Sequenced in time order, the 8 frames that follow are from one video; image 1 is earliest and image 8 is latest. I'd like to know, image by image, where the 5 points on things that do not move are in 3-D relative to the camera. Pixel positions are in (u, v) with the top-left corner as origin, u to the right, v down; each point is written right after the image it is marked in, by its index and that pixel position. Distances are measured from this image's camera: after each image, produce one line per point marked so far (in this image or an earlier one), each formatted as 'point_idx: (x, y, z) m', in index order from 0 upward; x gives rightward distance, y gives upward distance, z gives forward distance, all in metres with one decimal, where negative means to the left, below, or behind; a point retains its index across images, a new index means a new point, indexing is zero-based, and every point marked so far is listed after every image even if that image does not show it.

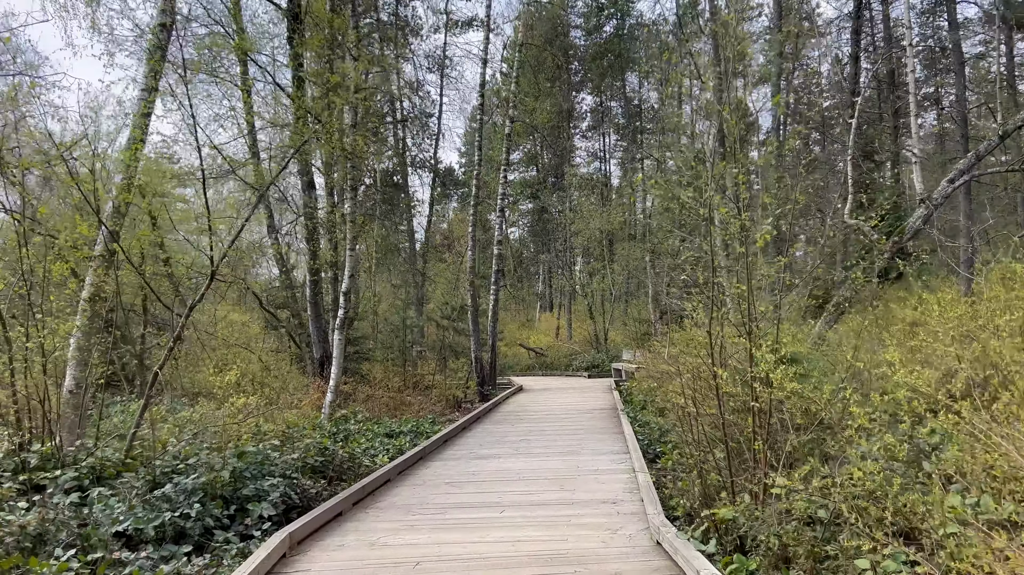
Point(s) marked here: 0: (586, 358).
0: (+1.7, -1.6, +17.4) m
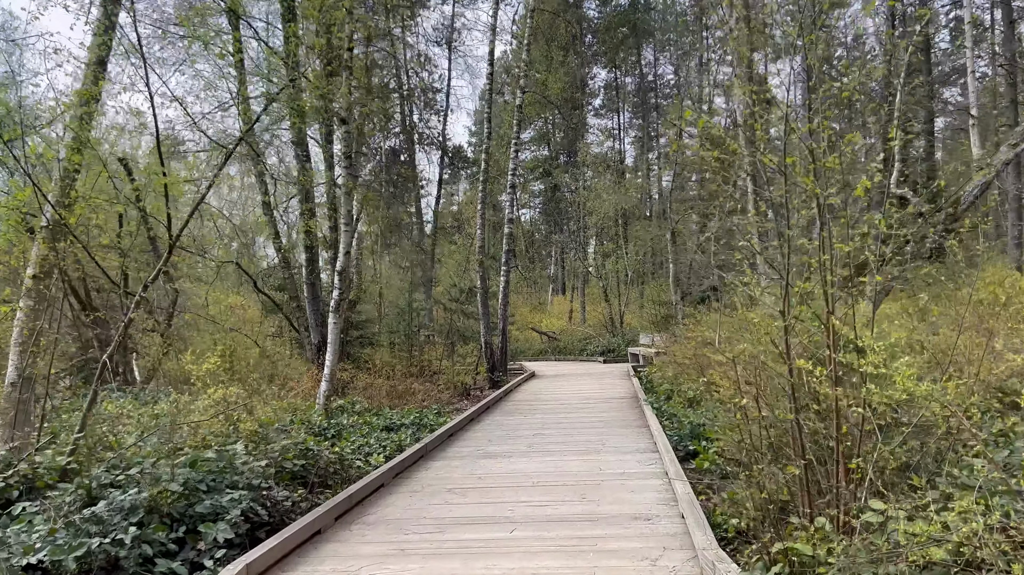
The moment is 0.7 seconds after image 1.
0: (+1.9, -1.2, +16.7) m
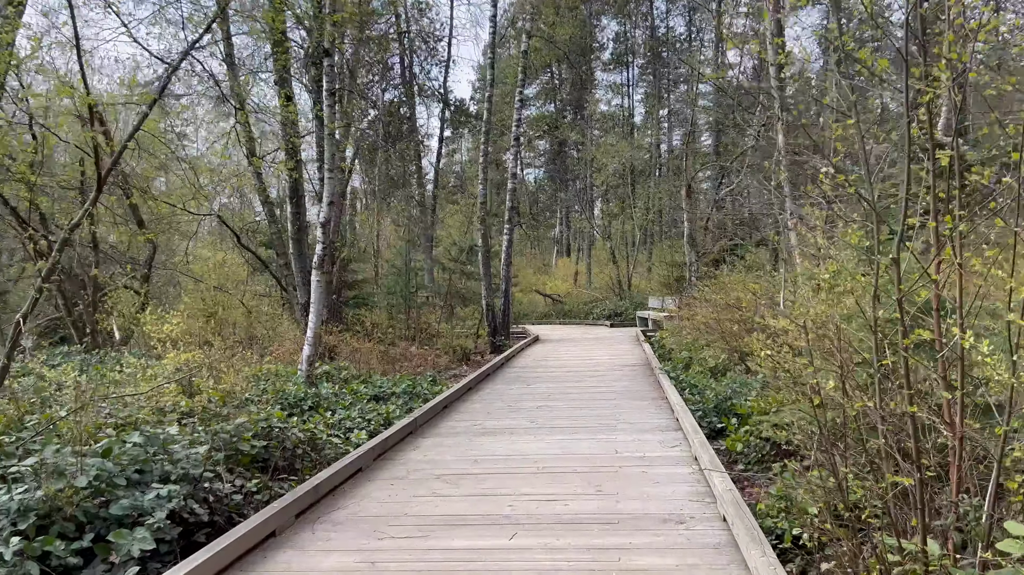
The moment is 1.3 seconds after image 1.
0: (+2.0, -0.4, +16.1) m
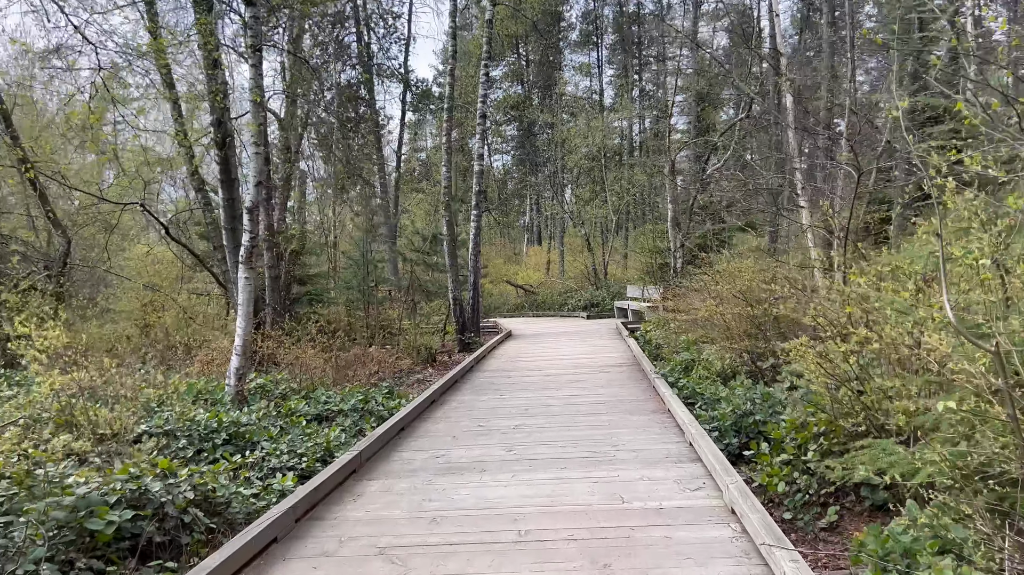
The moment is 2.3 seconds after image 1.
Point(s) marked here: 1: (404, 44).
0: (+1.4, -0.2, +15.2) m
1: (-2.3, +5.3, +16.7) m
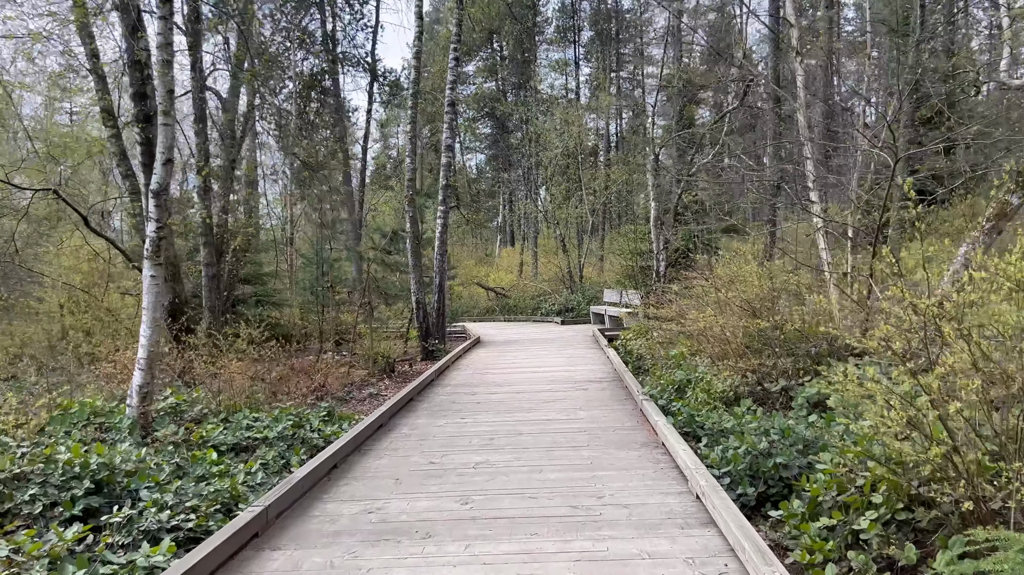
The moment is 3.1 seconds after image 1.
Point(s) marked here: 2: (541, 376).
0: (+0.8, -0.2, +14.4) m
1: (-2.9, +5.3, +15.8) m
2: (+0.2, -0.7, +6.3) m
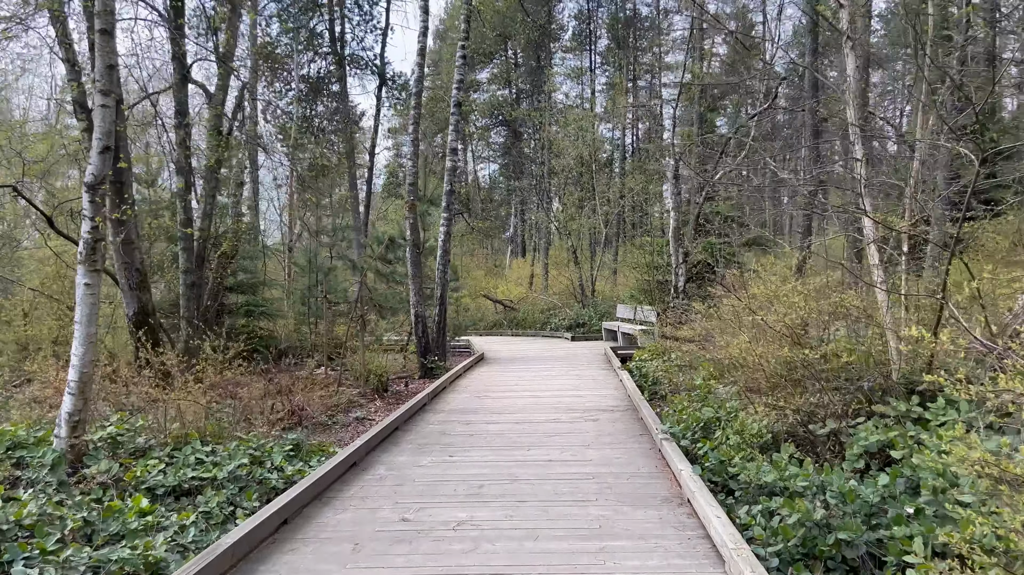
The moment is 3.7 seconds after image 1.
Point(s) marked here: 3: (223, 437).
0: (+1.0, -0.5, +13.8) m
1: (-2.6, +5.1, +15.3) m
2: (+0.2, -0.8, +5.6) m
3: (-1.6, -0.8, +4.2) m
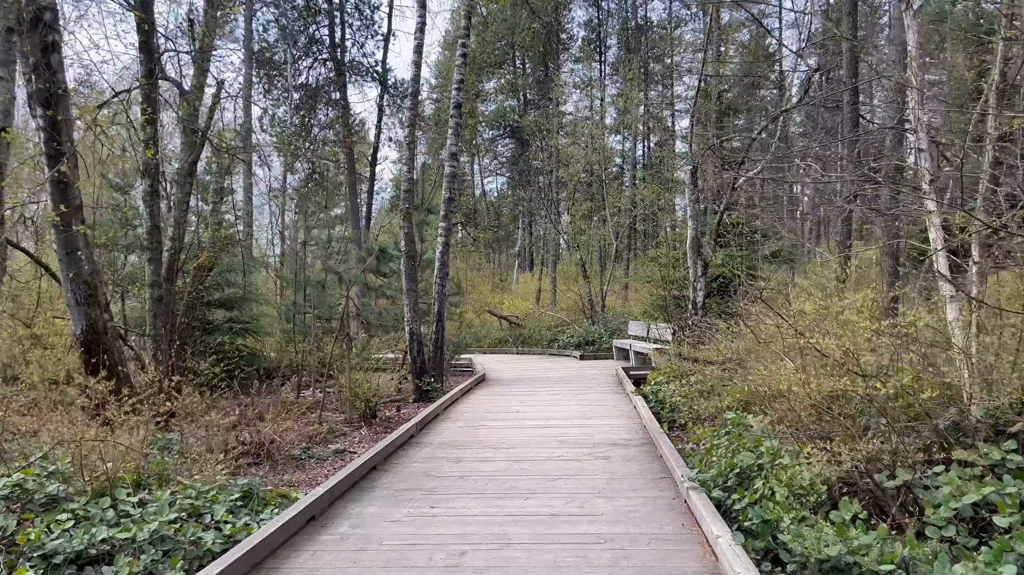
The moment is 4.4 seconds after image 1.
0: (+1.1, -0.7, +13.1) m
1: (-2.5, +4.8, +14.8) m
2: (+0.2, -0.9, +4.9) m
3: (-1.6, -0.9, +3.5) m
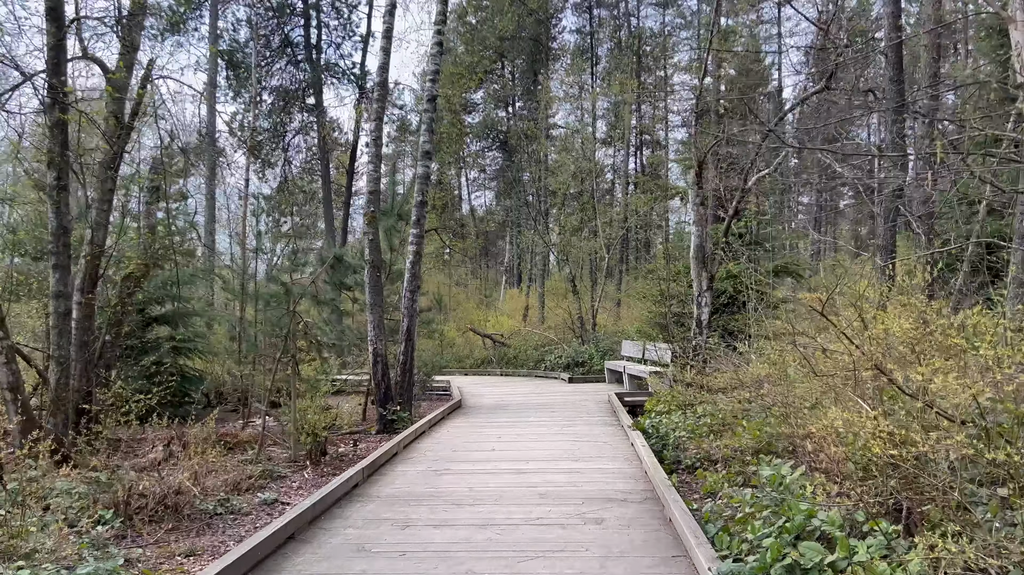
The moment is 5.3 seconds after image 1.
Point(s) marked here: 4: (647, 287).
0: (+0.8, -1.0, +12.1) m
1: (-2.8, +4.5, +13.9) m
2: (+0.1, -1.0, +3.9) m
3: (-1.7, -0.9, +2.5) m
4: (+1.7, 0.0, +9.9) m
